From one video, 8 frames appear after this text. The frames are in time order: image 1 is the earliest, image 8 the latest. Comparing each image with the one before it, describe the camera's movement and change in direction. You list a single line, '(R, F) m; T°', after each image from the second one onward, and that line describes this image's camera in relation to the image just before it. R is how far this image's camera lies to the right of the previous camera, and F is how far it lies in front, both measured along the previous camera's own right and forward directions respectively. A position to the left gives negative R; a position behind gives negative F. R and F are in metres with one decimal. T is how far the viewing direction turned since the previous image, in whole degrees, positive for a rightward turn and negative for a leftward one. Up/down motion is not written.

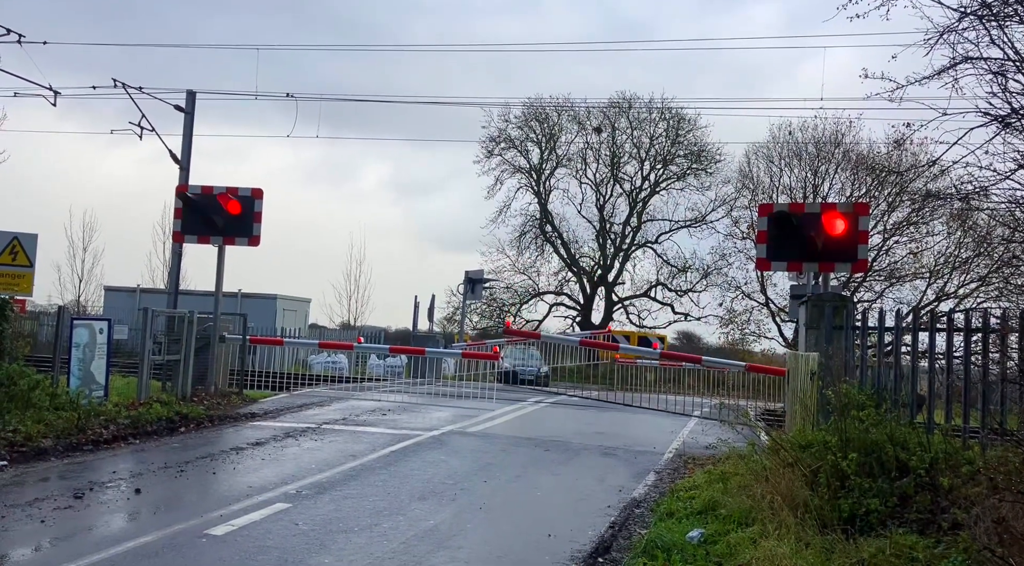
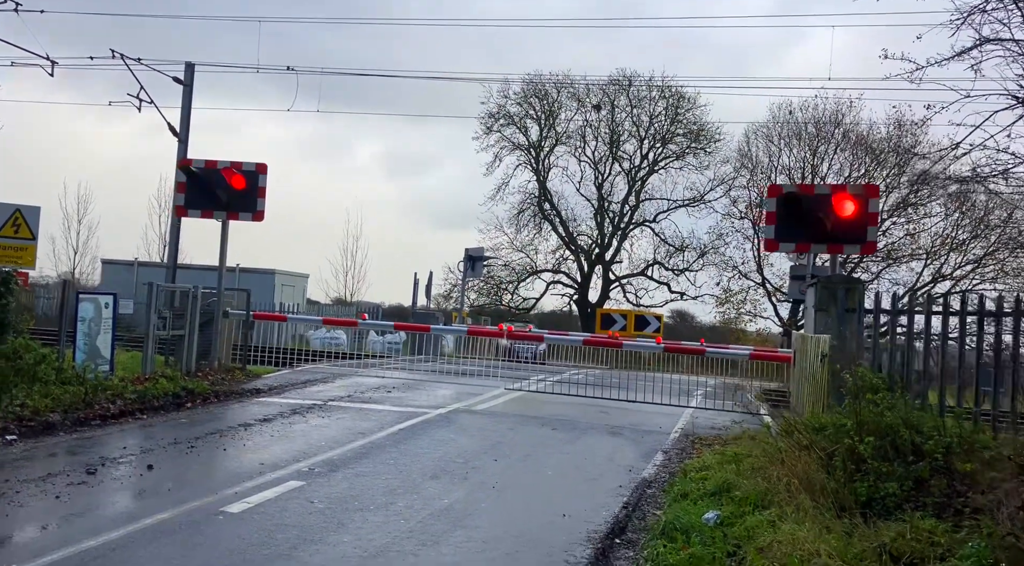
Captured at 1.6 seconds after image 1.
(-0.2, 0.0) m; 0°
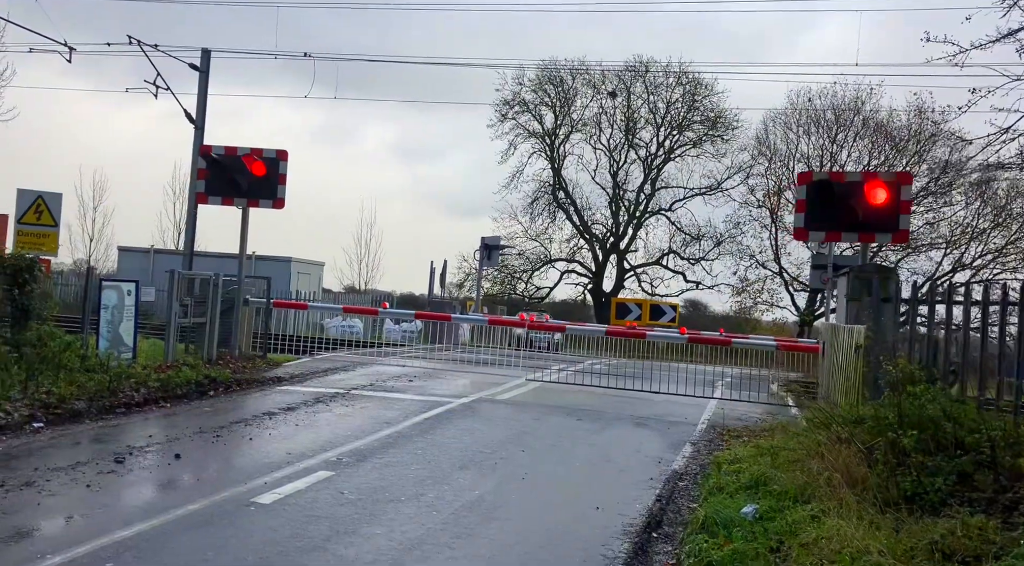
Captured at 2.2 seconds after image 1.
(-0.2, +0.1) m; -1°
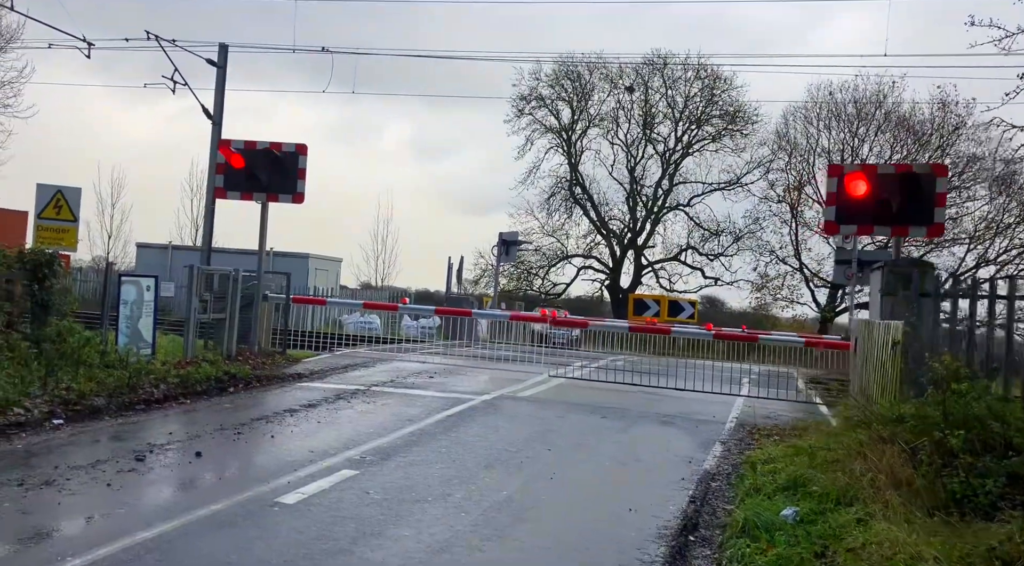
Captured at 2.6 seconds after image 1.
(-0.1, +0.2) m; -1°
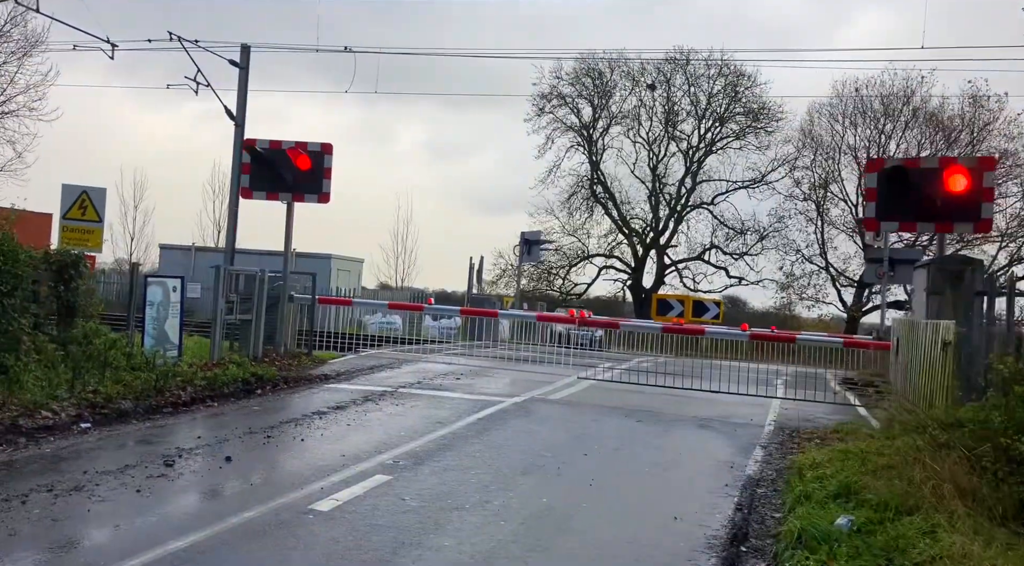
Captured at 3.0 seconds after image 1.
(-0.2, +0.2) m; -1°
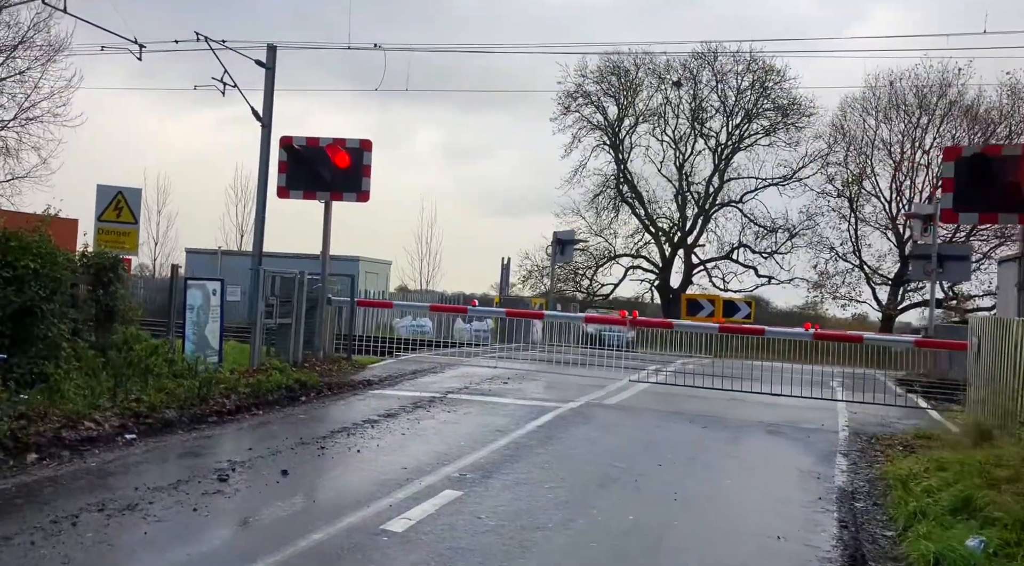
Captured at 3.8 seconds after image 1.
(-0.4, +0.6) m; -1°
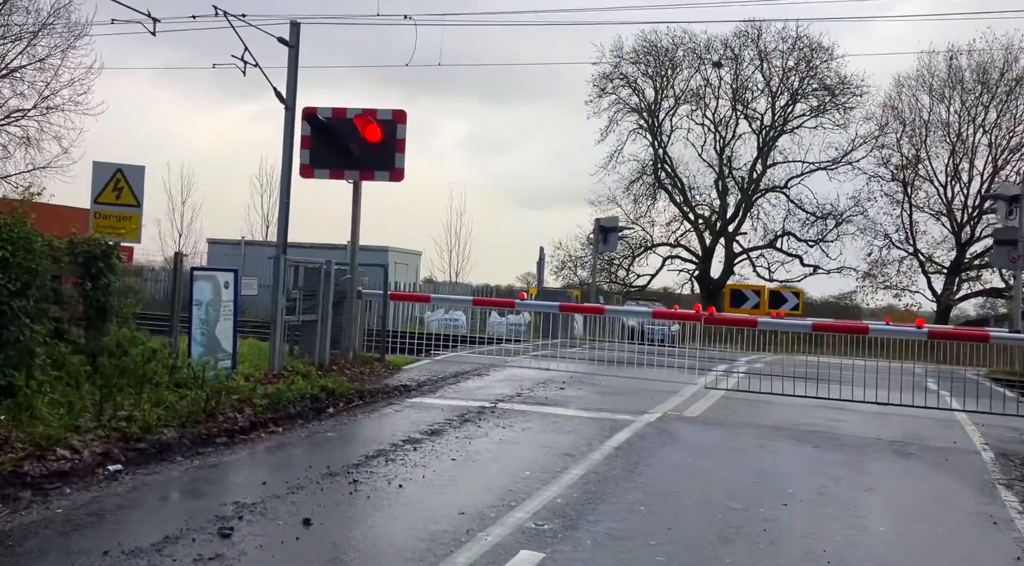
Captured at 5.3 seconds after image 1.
(-0.4, +2.0) m; -1°
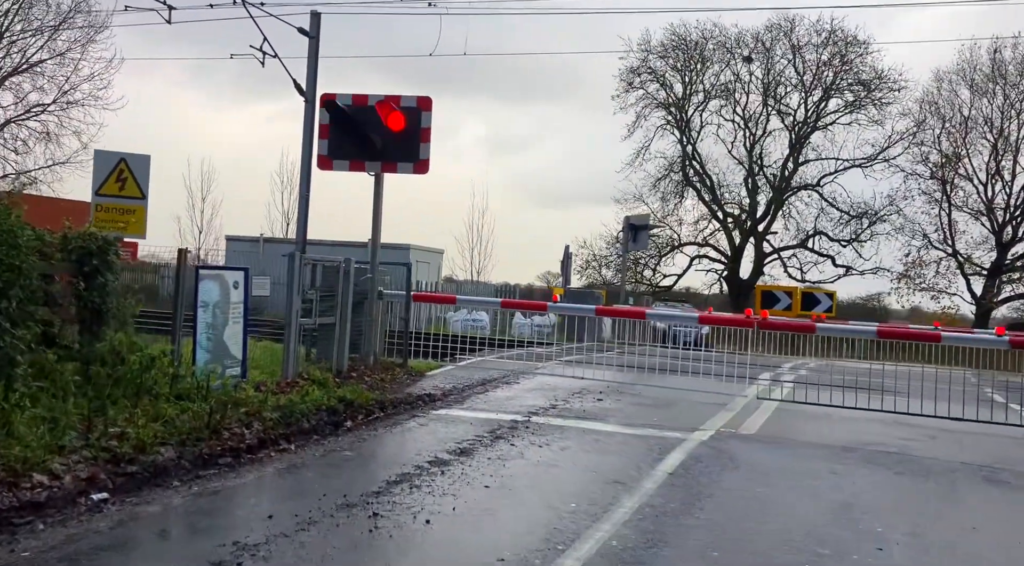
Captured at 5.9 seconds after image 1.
(-0.2, +1.0) m; -1°
